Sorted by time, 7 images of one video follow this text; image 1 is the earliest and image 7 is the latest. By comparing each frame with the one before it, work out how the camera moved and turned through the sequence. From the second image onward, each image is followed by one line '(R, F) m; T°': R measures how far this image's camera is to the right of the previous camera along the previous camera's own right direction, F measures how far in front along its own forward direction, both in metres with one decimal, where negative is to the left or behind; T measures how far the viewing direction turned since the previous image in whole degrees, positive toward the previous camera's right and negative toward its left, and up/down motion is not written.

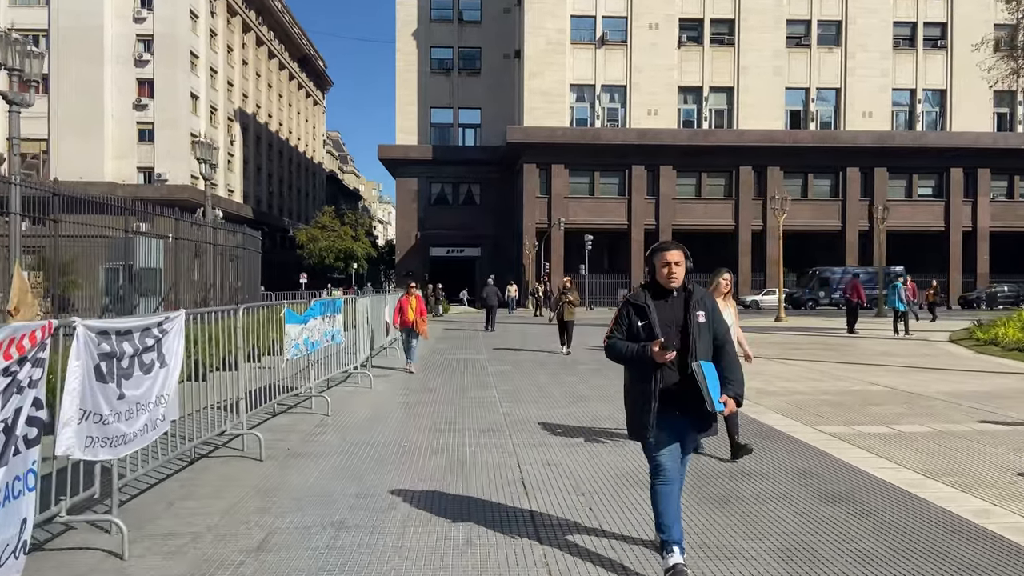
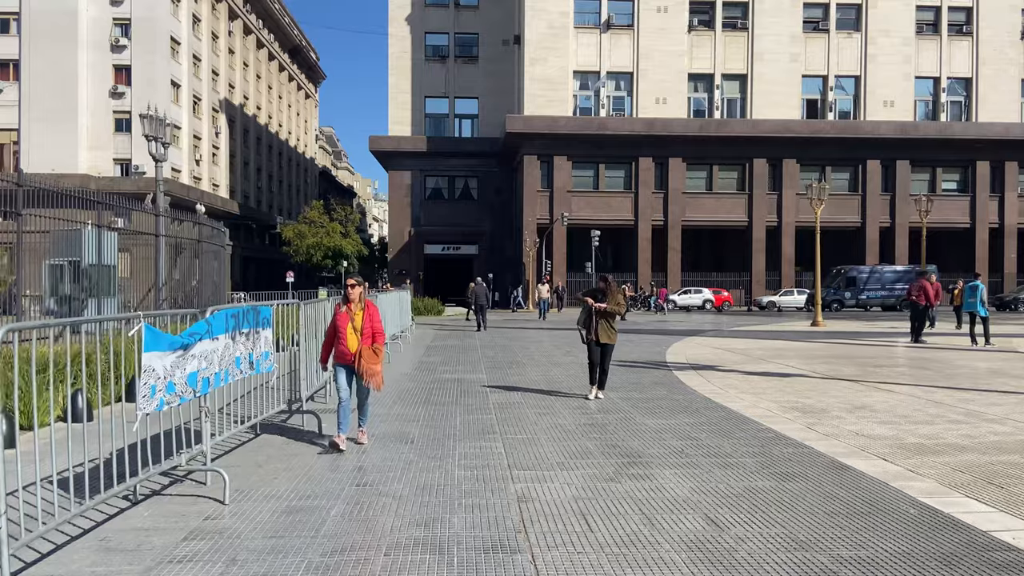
(-0.1, +3.3) m; 0°
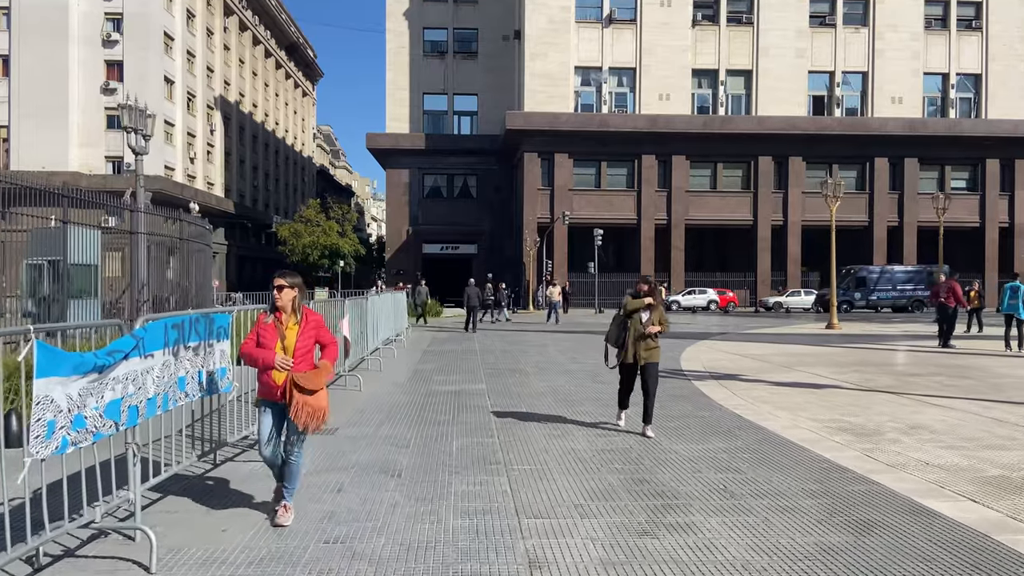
(-0.1, +1.1) m; 0°
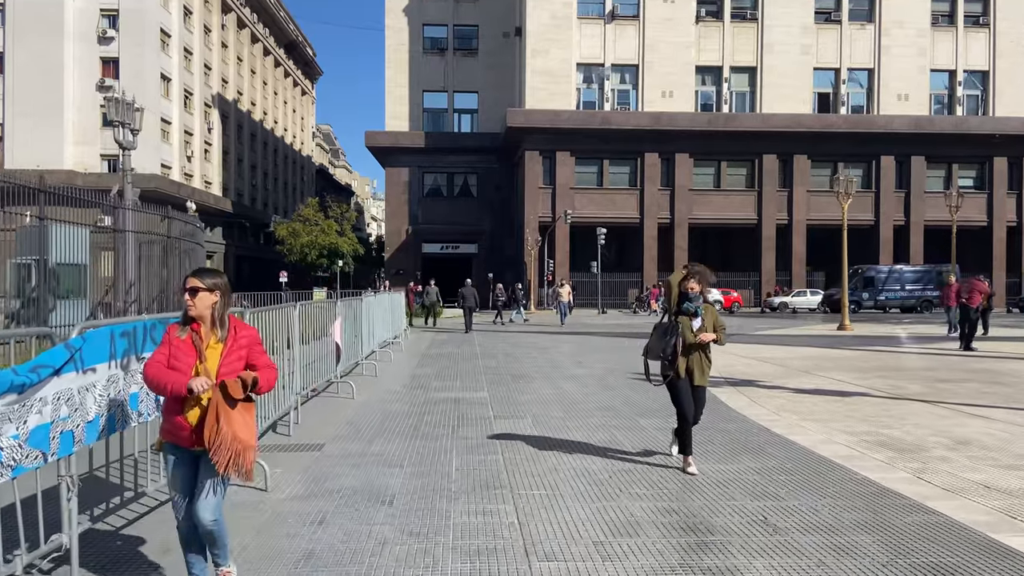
(0.0, +0.7) m; 0°
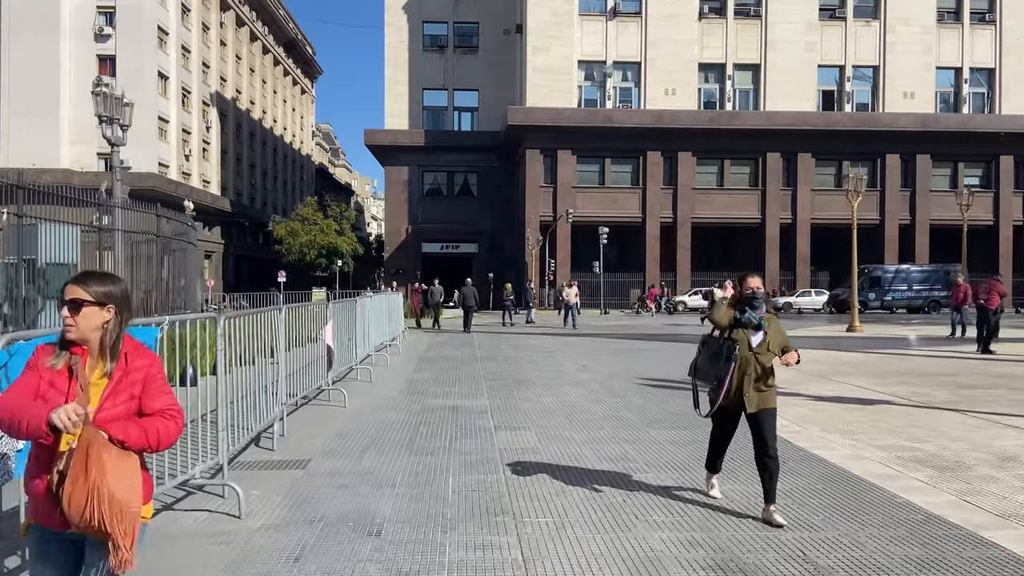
(0.0, +0.6) m; 0°
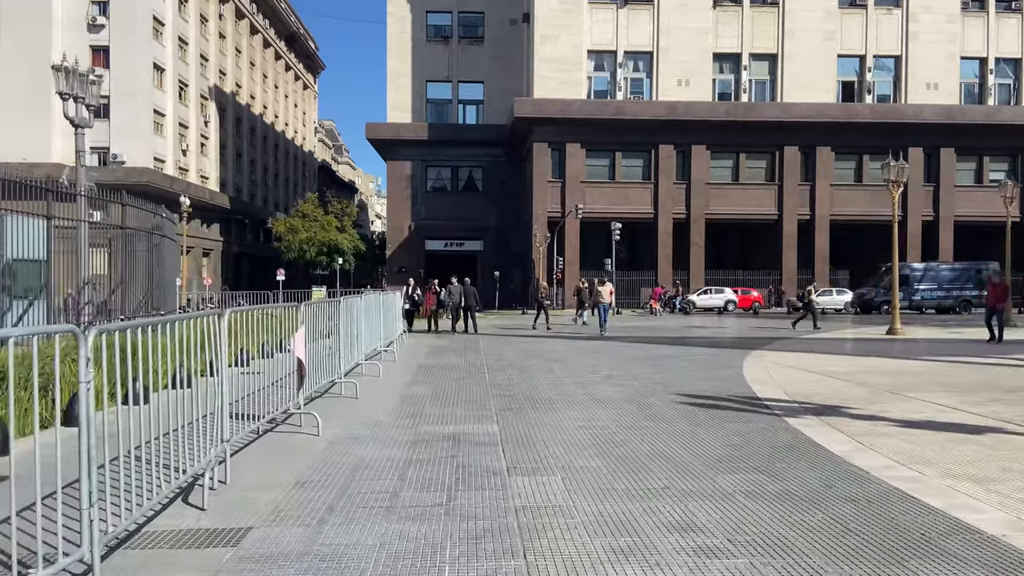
(-0.1, +1.8) m; 0°
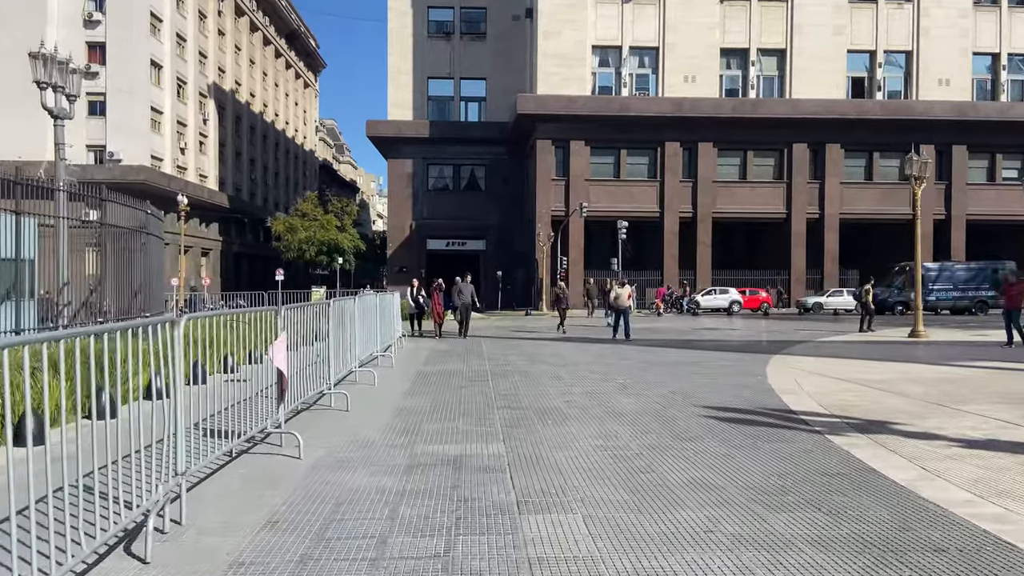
(-0.1, +0.9) m; 0°
